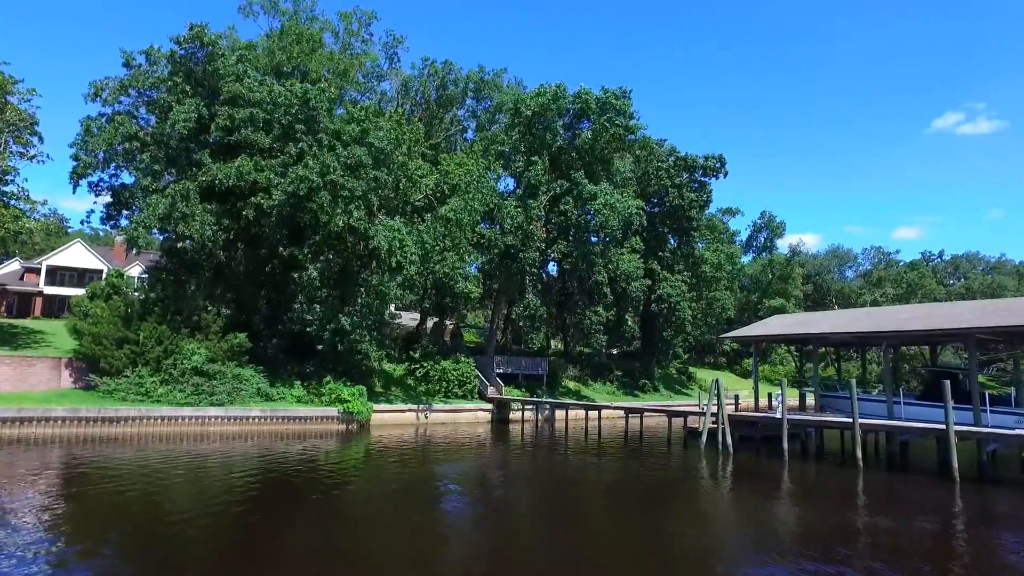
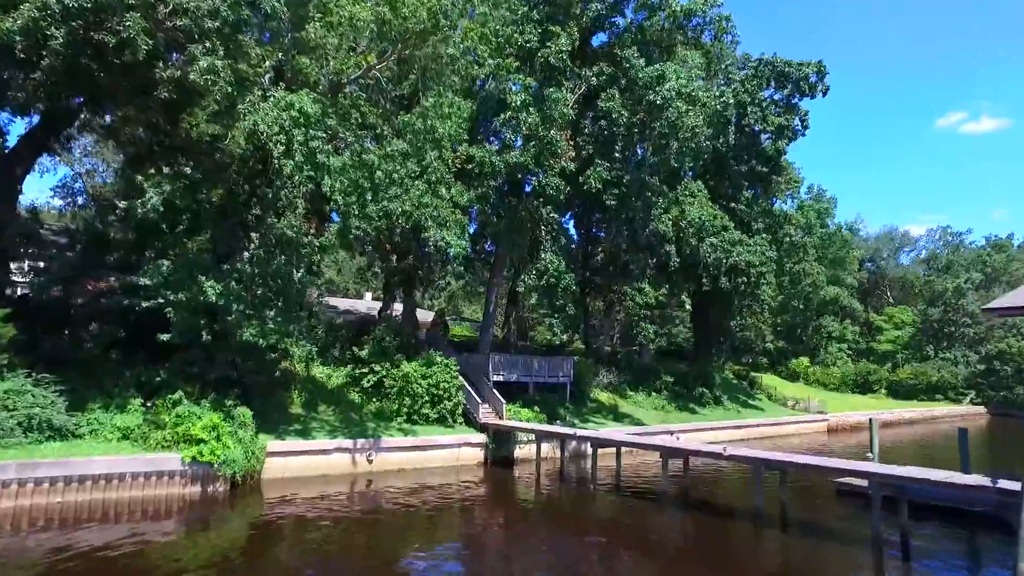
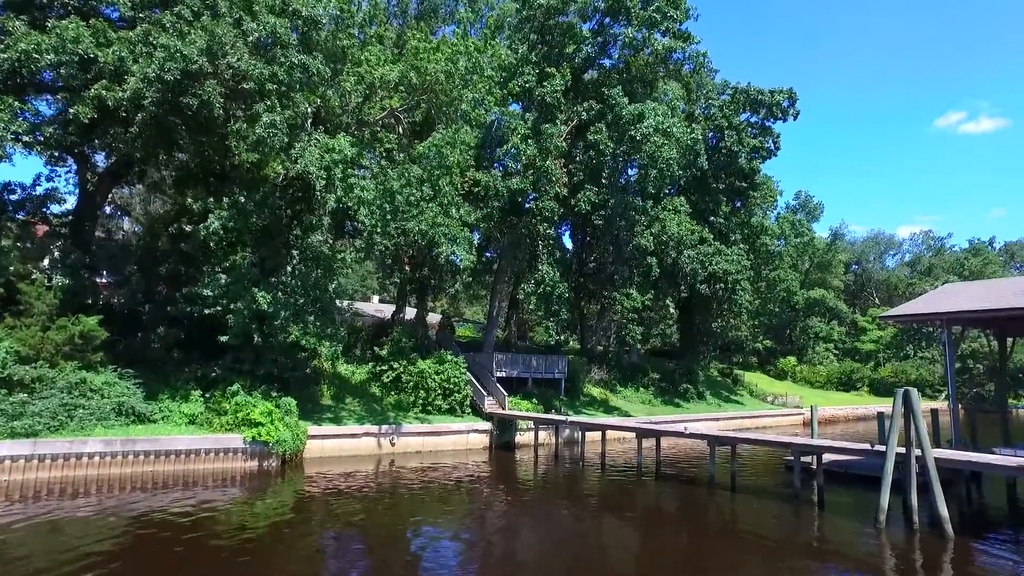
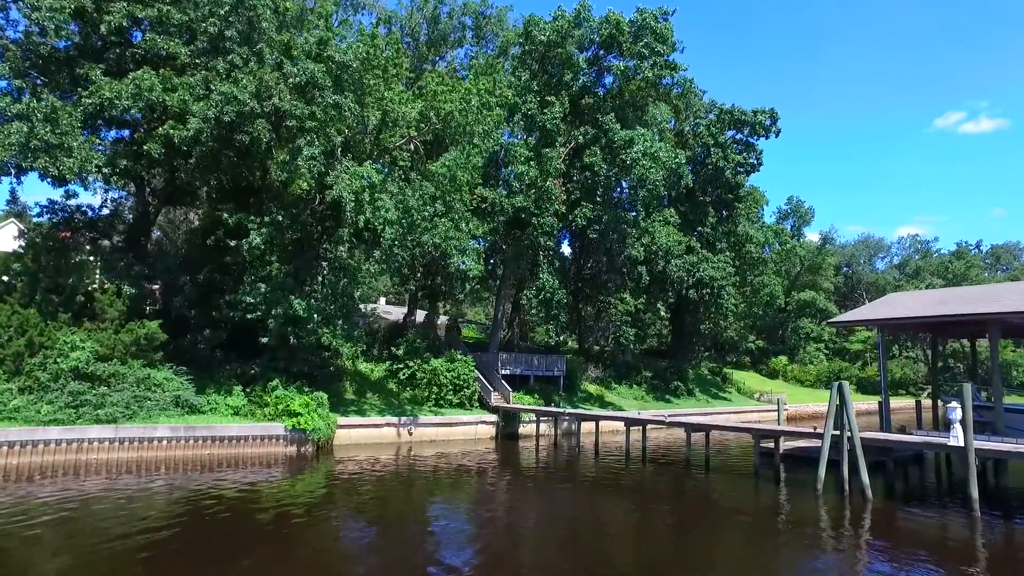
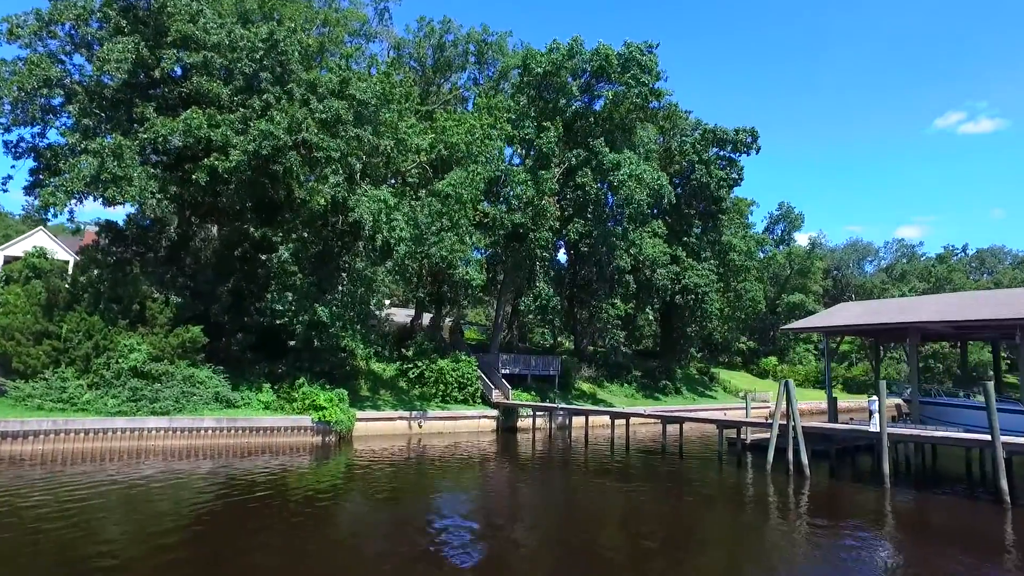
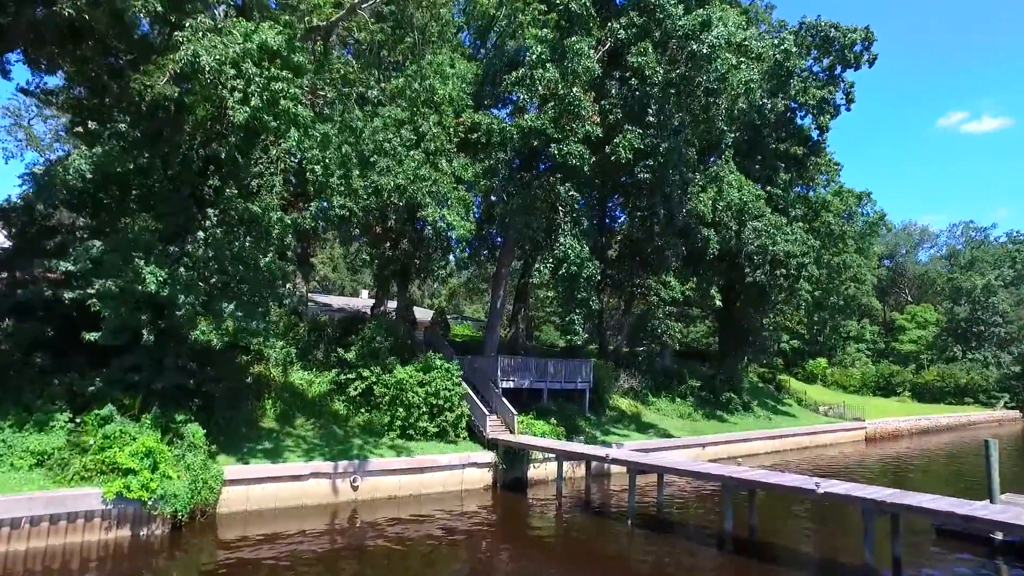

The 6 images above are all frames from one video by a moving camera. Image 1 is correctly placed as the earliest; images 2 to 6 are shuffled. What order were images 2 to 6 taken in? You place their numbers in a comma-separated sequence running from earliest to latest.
5, 4, 3, 2, 6
